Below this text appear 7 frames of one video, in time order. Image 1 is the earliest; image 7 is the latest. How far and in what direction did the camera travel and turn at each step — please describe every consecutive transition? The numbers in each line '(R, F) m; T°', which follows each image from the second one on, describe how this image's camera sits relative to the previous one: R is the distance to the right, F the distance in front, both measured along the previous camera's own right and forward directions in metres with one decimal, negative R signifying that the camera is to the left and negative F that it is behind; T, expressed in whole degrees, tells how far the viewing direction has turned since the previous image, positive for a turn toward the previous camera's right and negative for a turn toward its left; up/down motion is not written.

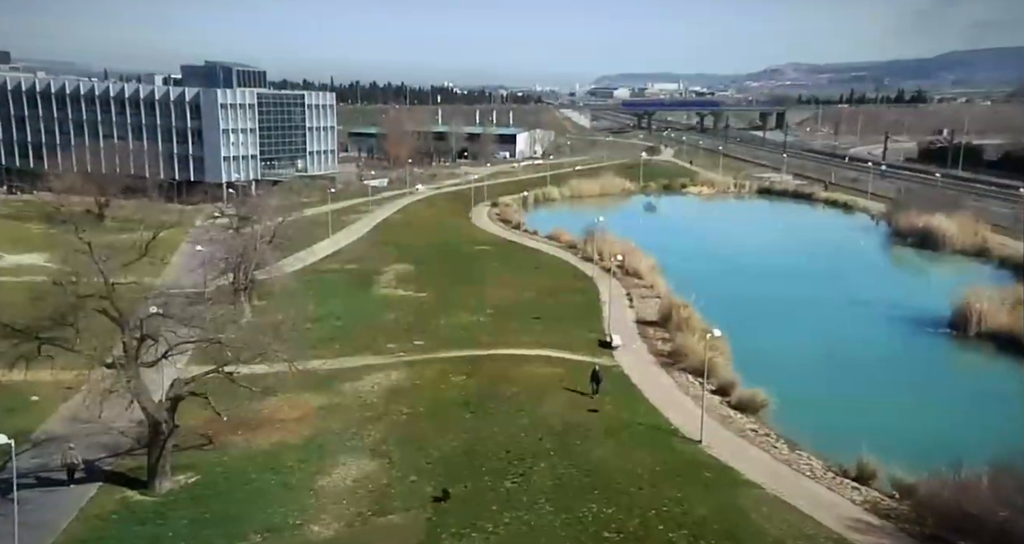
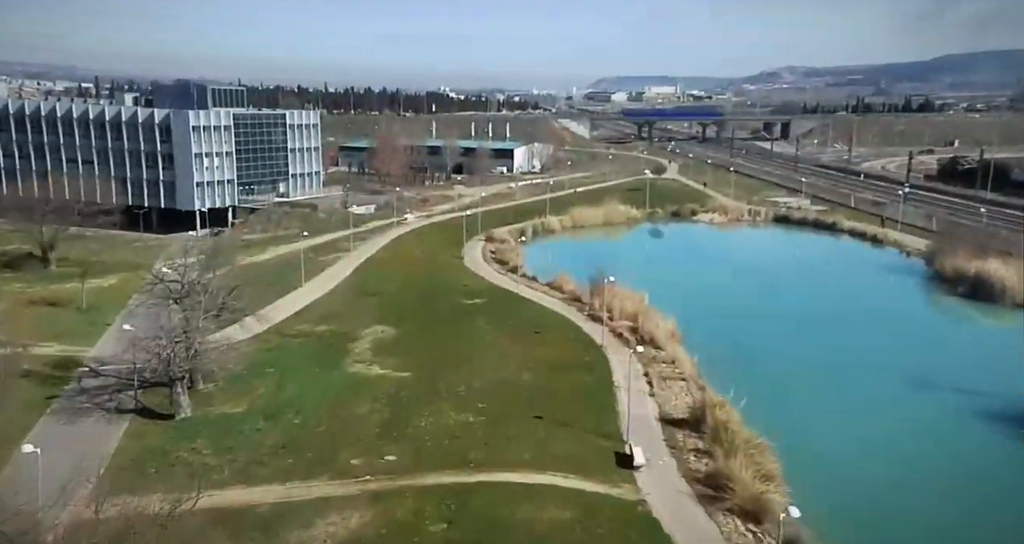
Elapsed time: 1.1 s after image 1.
(0.0, +1.8) m; 0°
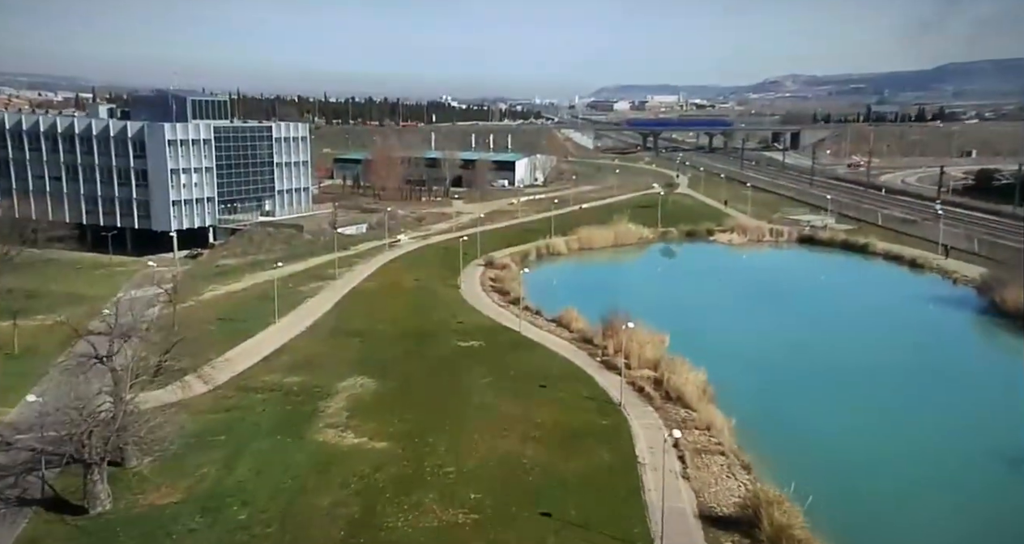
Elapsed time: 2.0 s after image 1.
(0.0, +1.7) m; 0°
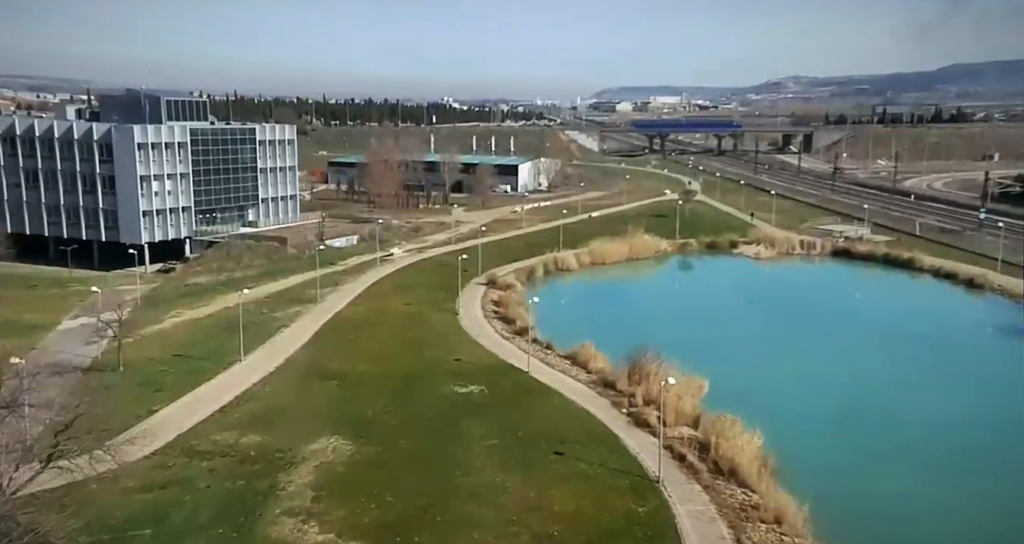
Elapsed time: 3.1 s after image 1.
(-0.1, +1.9) m; 0°
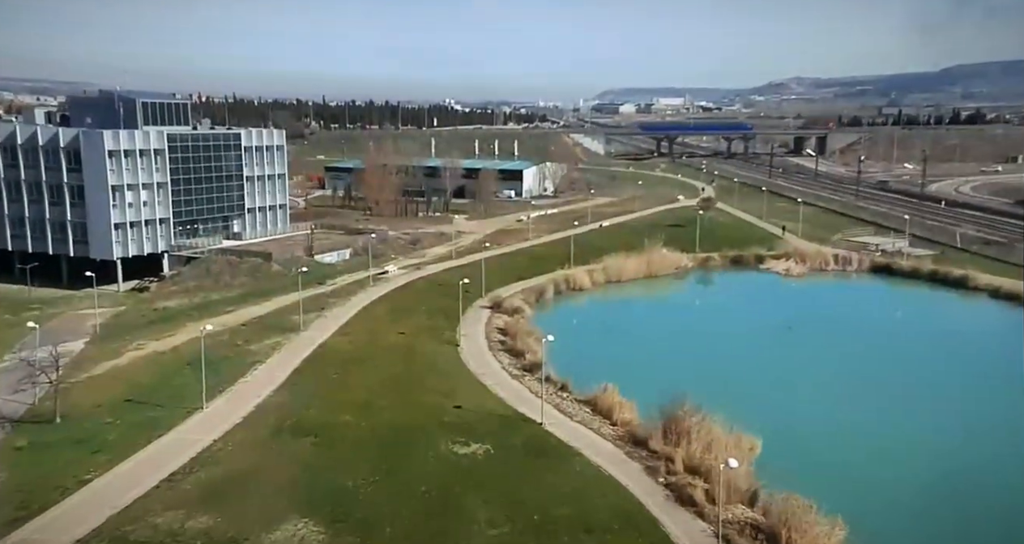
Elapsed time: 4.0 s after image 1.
(-0.1, +1.6) m; 0°
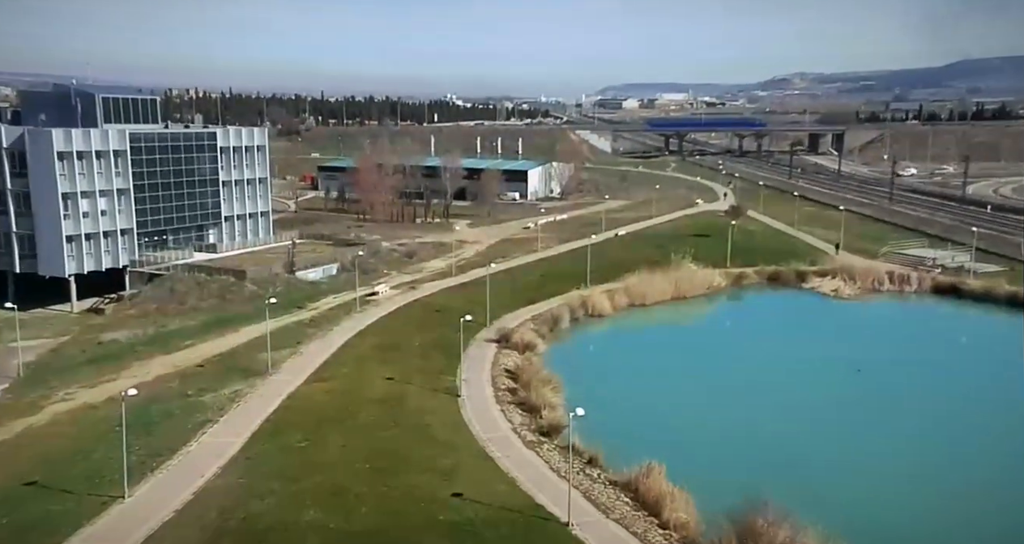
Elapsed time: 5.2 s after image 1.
(-0.1, +2.1) m; 0°
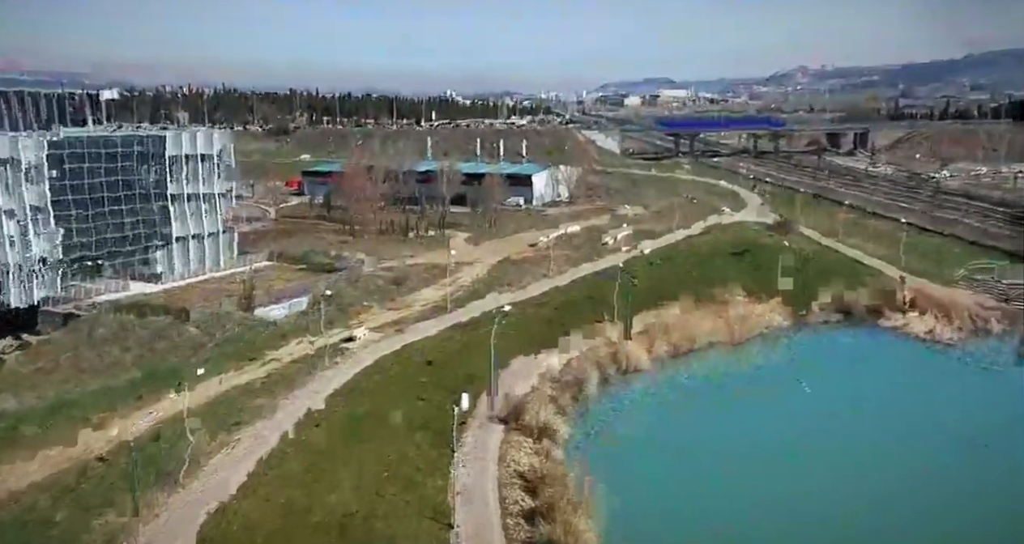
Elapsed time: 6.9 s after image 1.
(-0.1, +3.0) m; 0°
